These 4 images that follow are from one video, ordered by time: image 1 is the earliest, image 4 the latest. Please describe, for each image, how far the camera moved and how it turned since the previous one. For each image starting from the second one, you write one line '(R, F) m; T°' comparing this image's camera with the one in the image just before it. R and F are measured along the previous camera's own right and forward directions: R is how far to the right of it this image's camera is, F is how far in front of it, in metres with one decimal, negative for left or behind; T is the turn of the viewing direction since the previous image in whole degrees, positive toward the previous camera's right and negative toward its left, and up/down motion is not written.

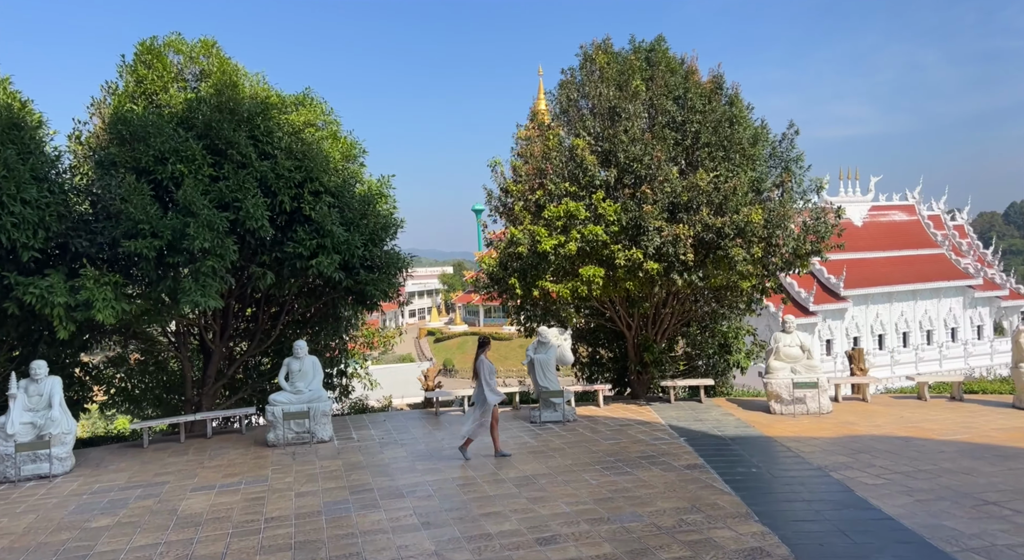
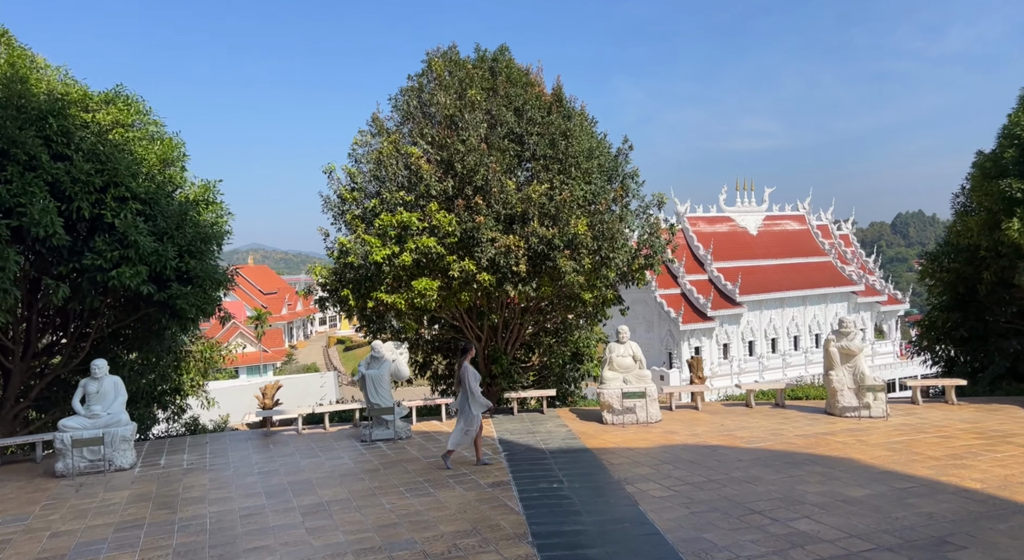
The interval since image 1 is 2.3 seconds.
(+0.7, +0.1) m; +9°
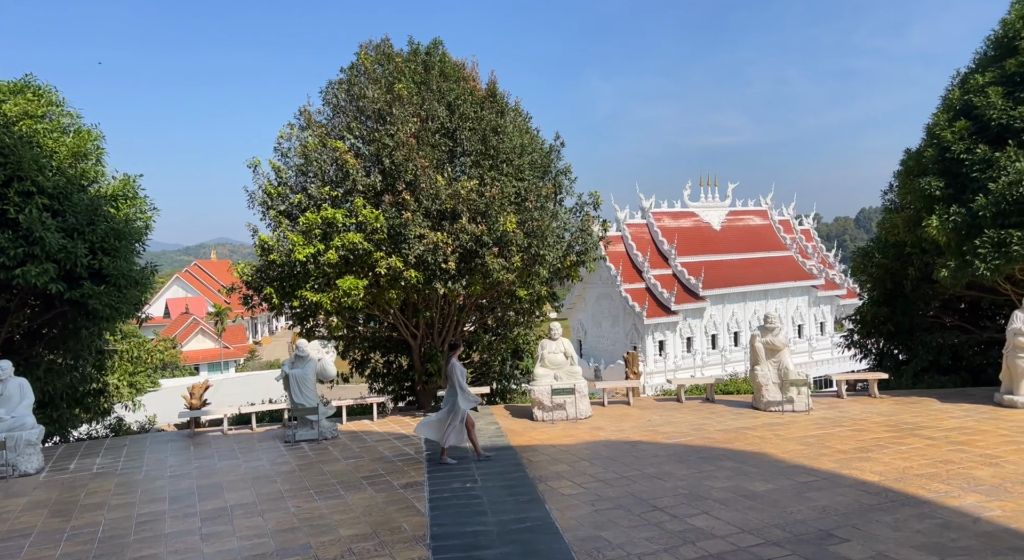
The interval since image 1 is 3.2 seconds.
(+0.3, 0.0) m; +4°
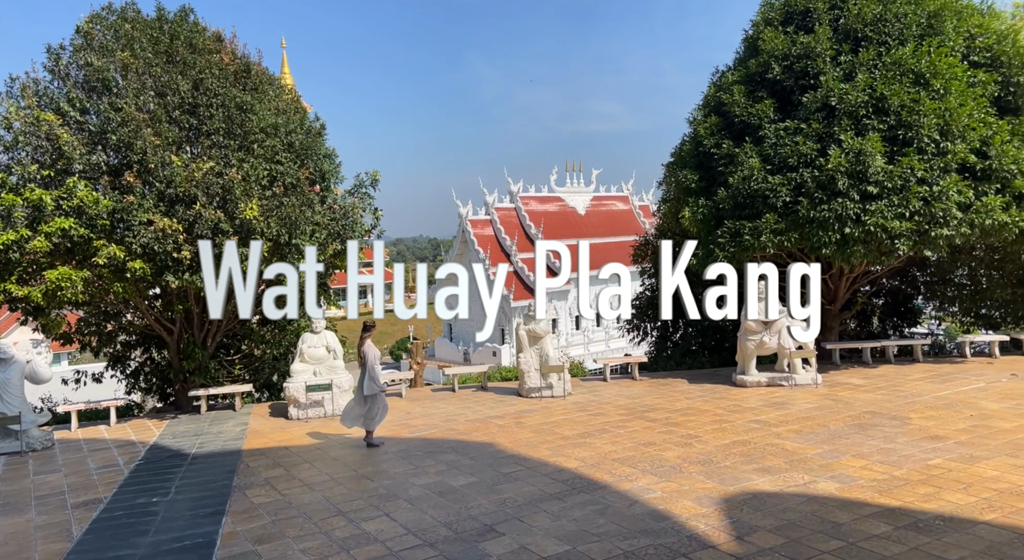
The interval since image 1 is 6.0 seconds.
(+0.9, +0.2) m; +13°
